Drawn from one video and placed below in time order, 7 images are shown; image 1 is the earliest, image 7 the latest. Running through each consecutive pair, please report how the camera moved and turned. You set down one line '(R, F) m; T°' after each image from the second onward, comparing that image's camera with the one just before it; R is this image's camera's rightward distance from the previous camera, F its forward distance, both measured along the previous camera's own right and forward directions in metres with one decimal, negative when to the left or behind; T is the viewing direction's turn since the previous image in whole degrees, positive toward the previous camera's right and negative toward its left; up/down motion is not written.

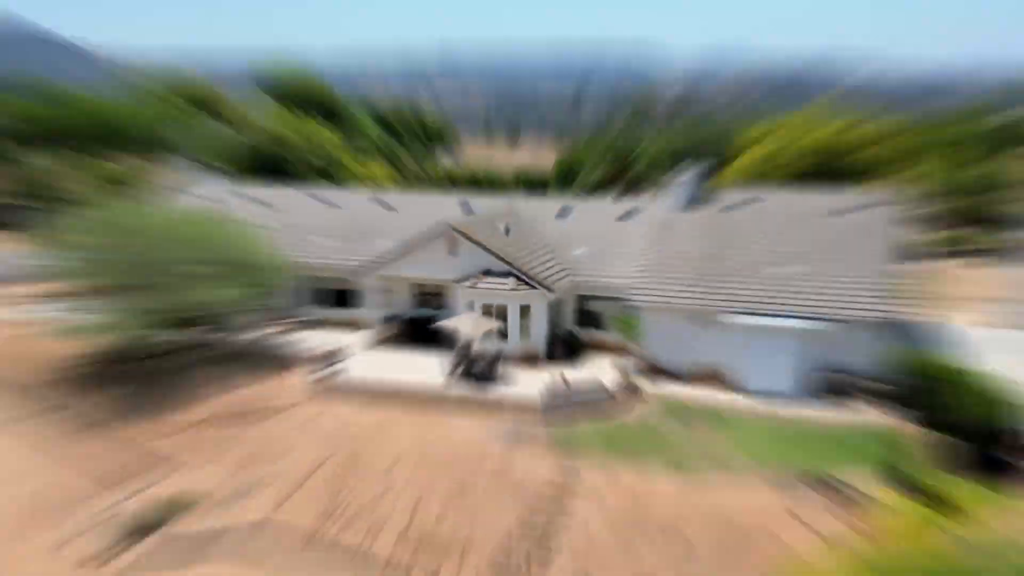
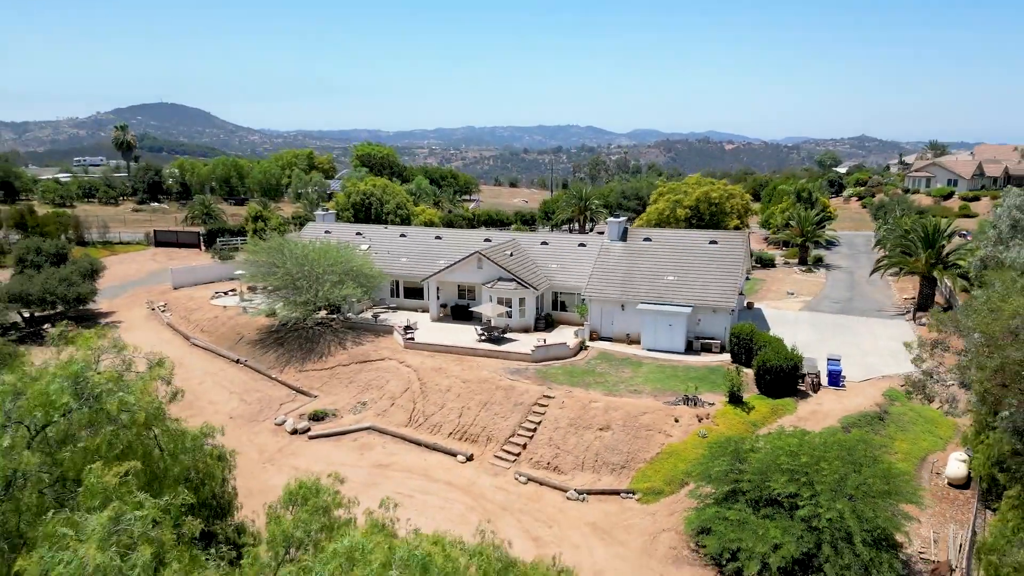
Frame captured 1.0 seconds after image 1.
(-1.2, -11.3) m; +2°
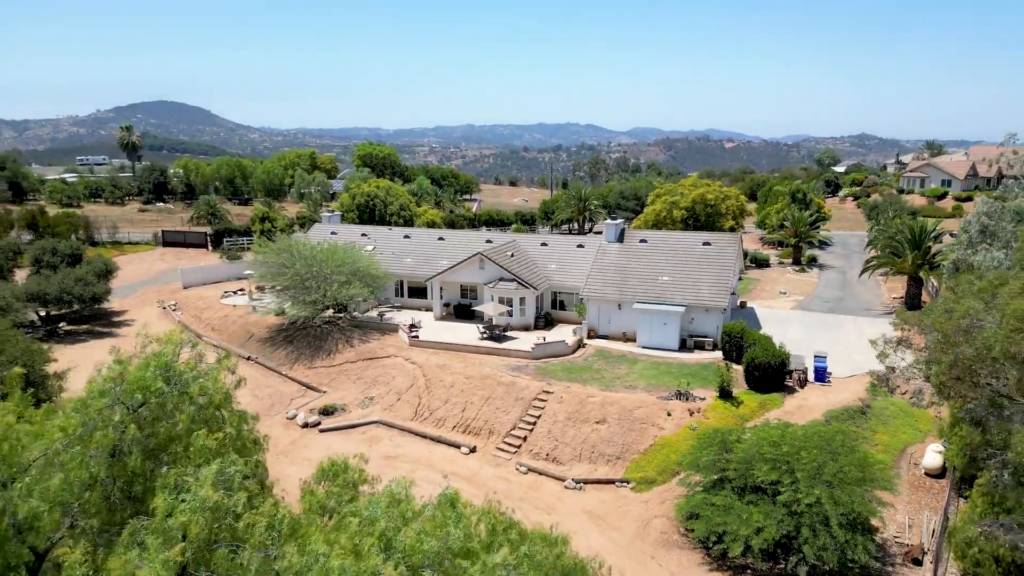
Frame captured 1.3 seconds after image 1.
(-0.1, -1.2) m; 0°
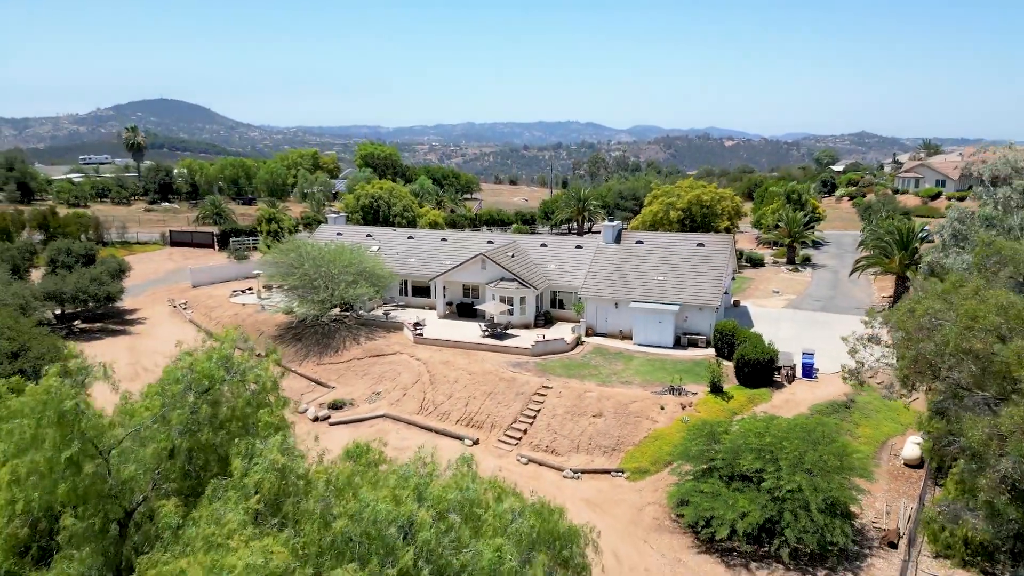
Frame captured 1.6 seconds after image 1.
(-0.1, -1.2) m; 0°
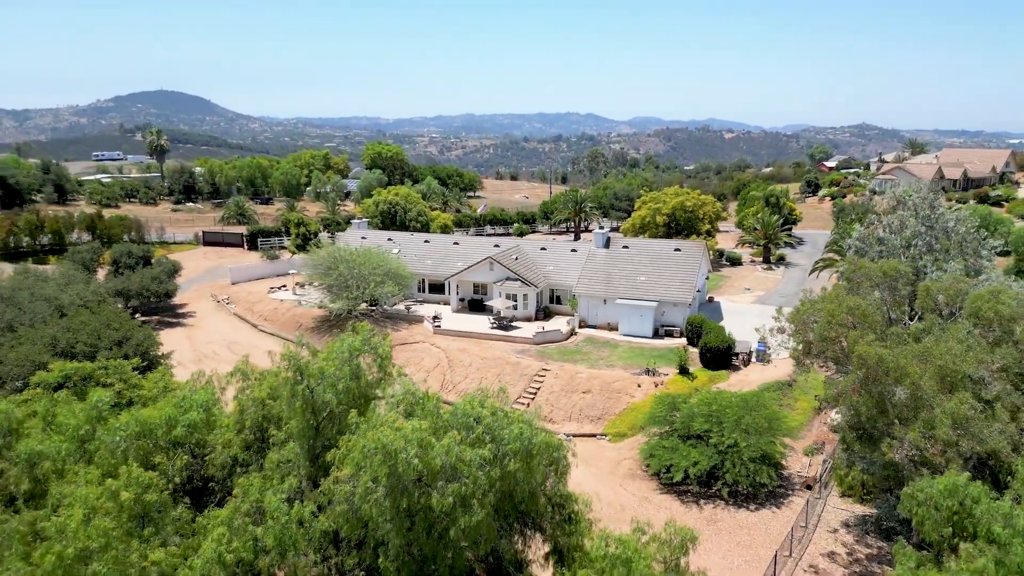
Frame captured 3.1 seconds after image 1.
(-0.4, -5.7) m; 0°
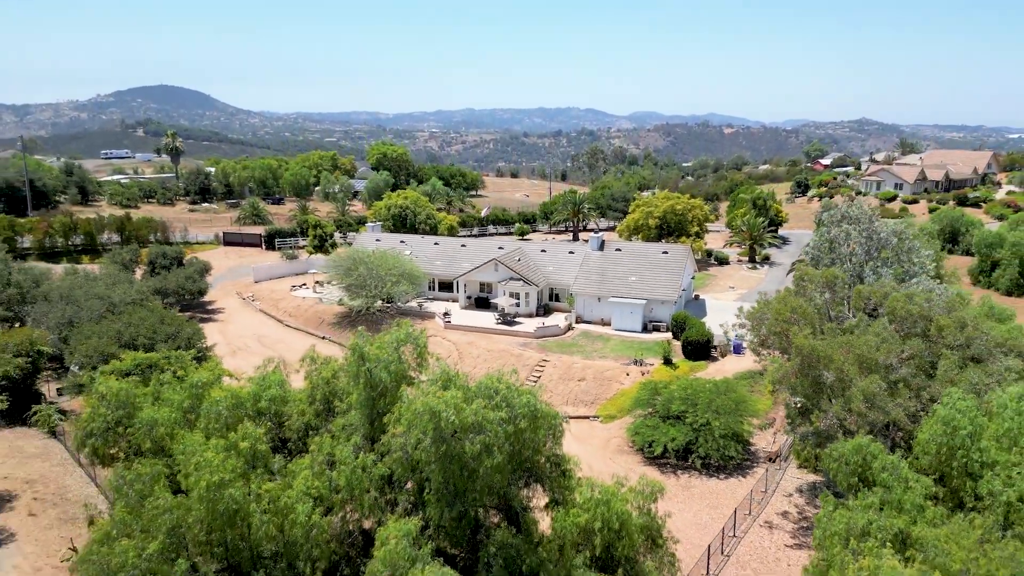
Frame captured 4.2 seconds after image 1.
(-0.4, -4.0) m; 0°
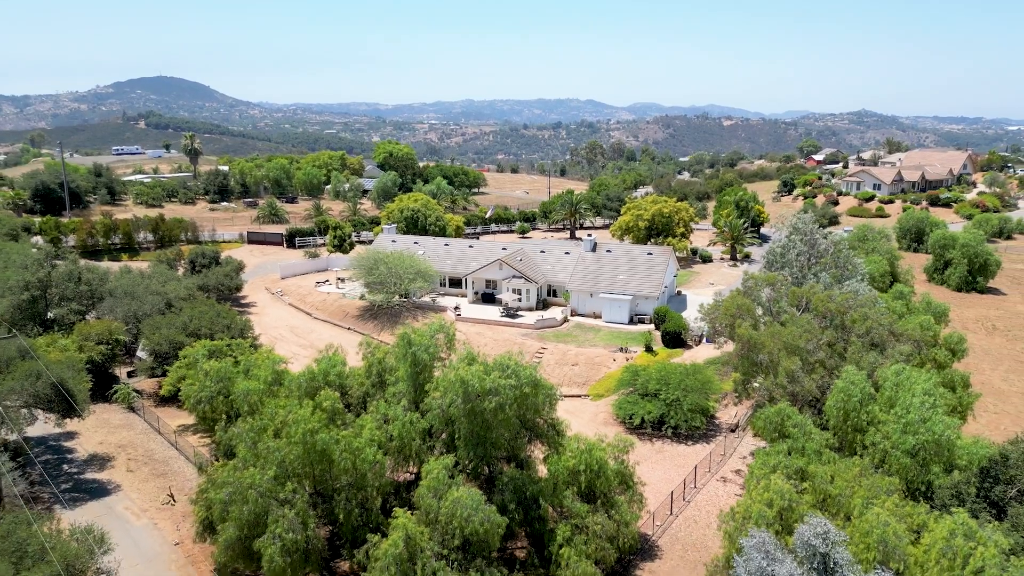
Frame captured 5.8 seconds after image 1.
(-0.4, -5.8) m; 0°
